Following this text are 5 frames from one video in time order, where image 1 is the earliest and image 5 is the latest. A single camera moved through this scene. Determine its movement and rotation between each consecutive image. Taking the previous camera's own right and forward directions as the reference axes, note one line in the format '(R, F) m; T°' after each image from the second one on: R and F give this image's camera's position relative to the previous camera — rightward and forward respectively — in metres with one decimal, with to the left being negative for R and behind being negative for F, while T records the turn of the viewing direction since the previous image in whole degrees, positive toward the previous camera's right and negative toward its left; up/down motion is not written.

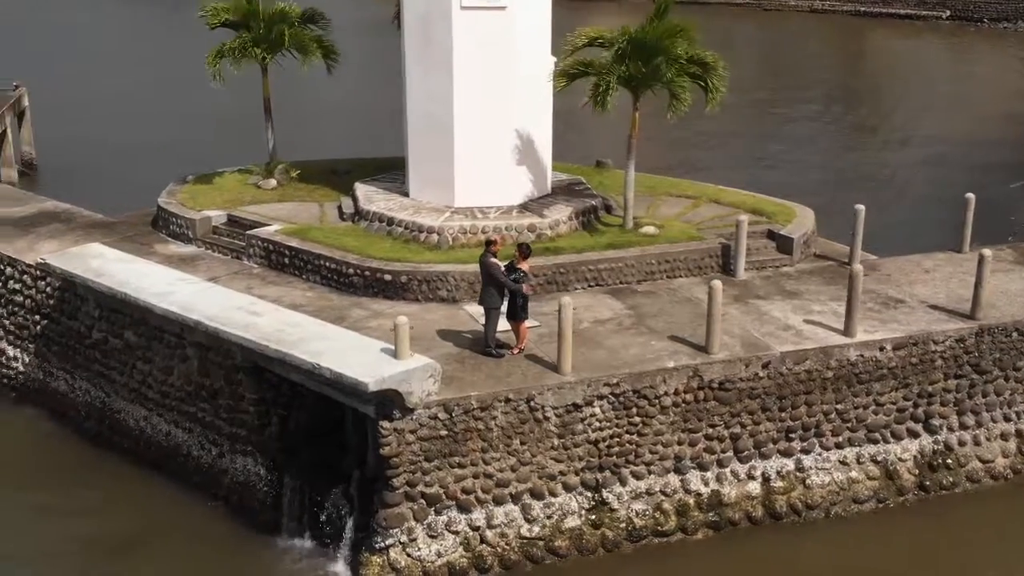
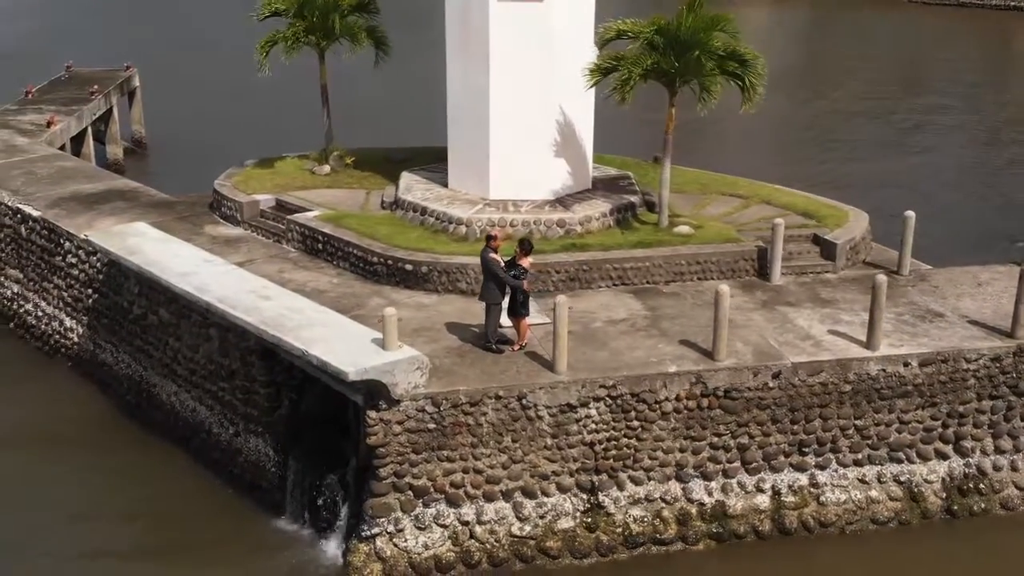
(+1.6, +0.2) m; -7°
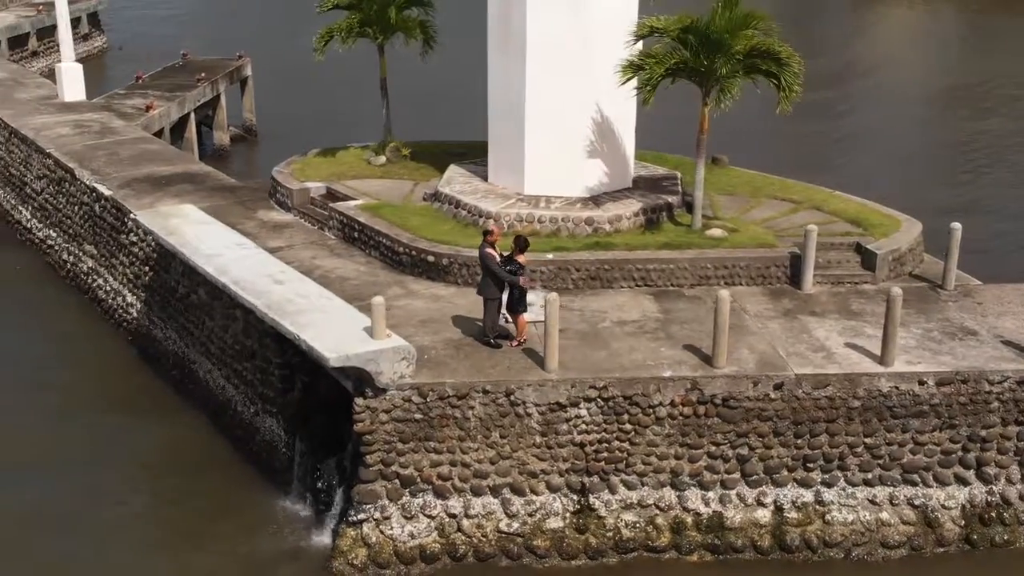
(+1.7, +0.2) m; -8°
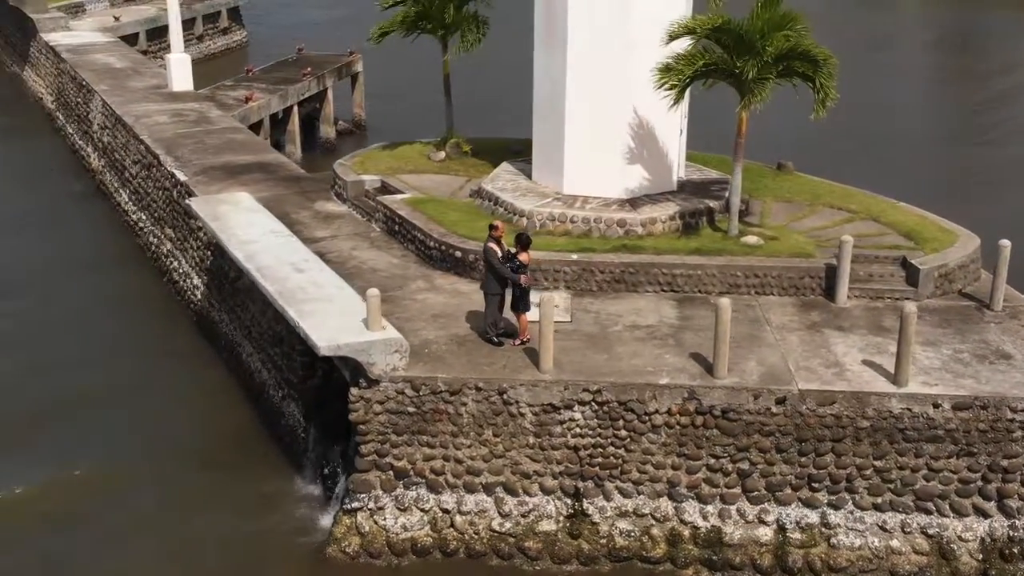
(+1.7, +0.2) m; -8°
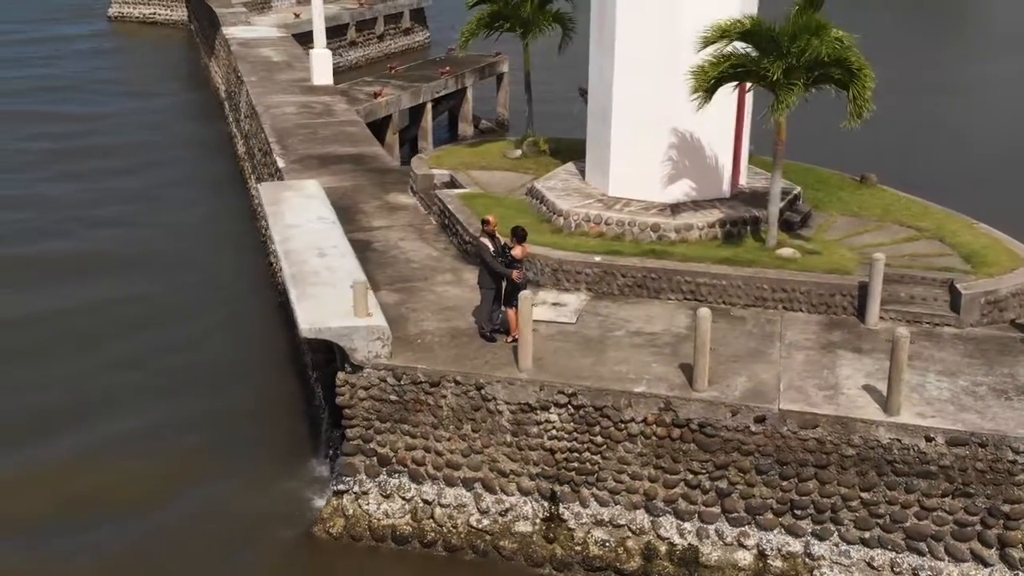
(+2.5, +0.3) m; -11°
